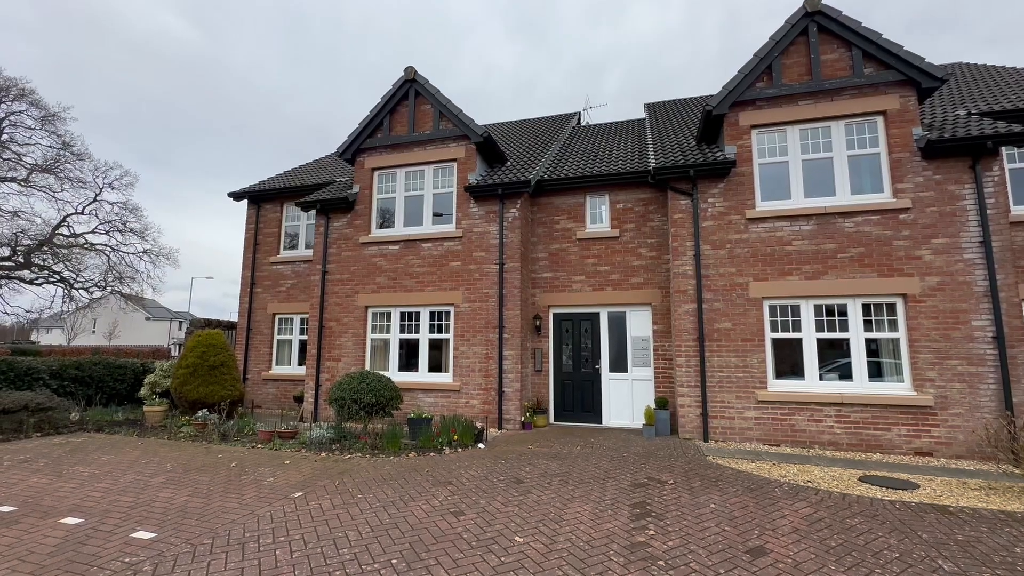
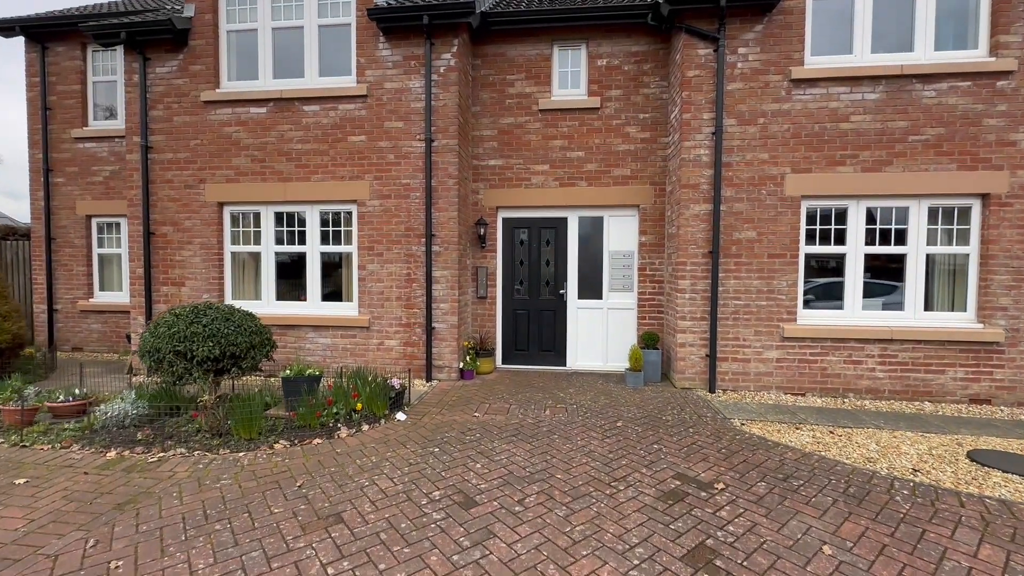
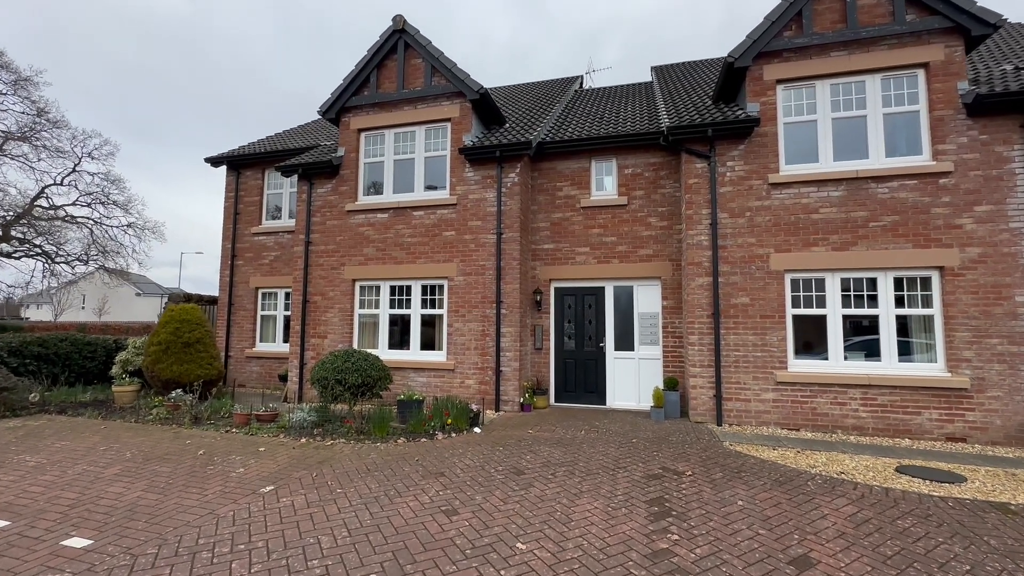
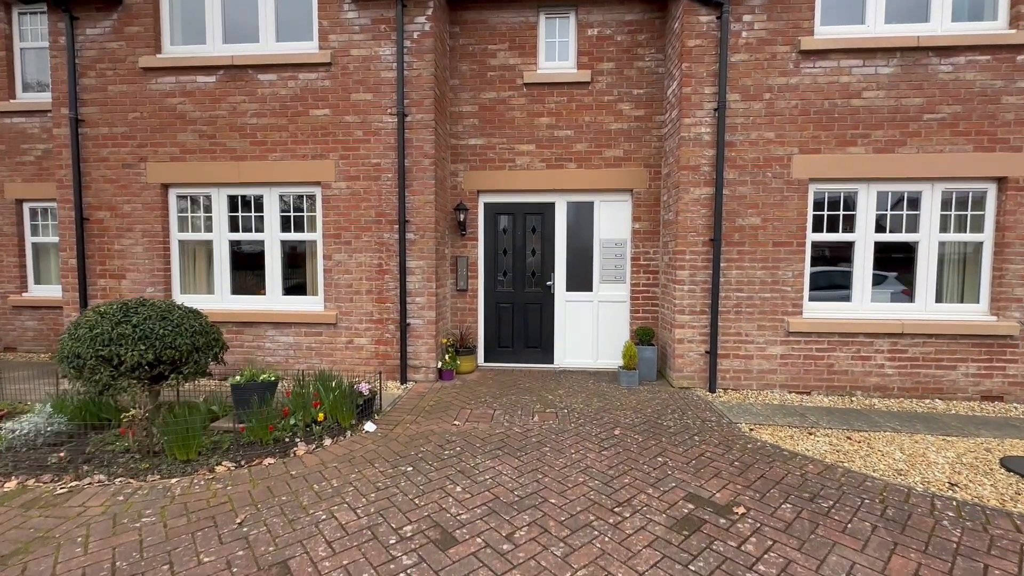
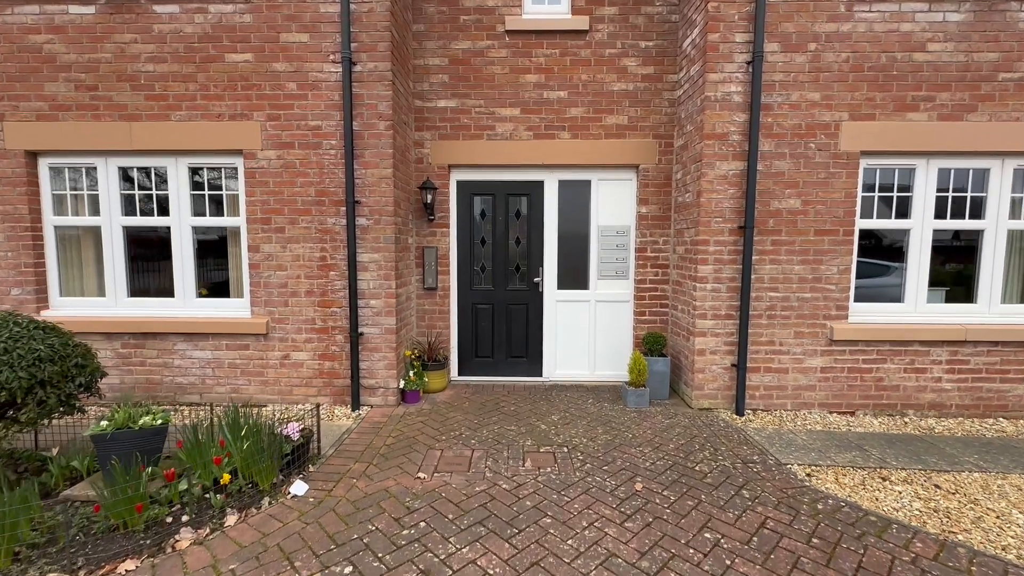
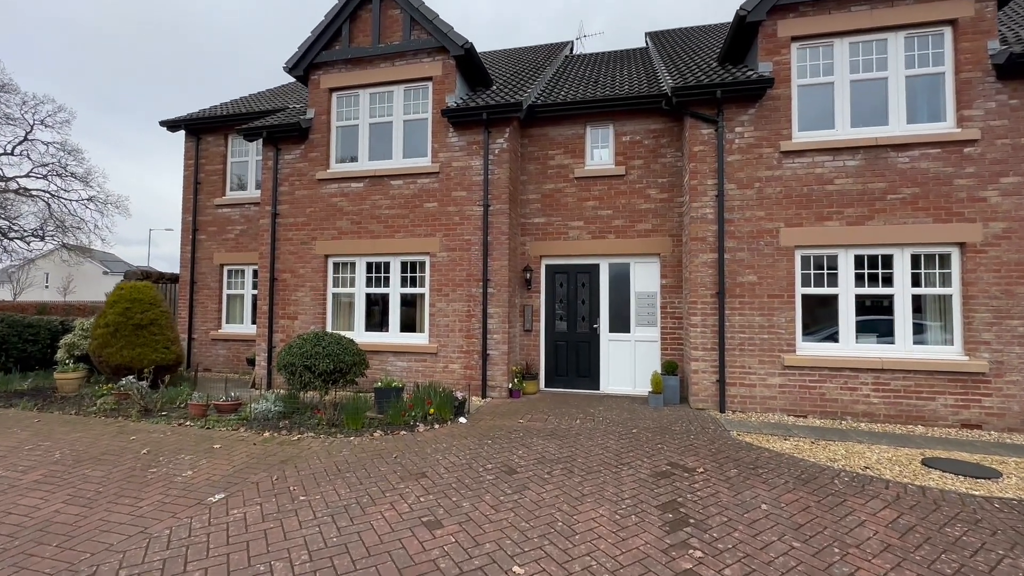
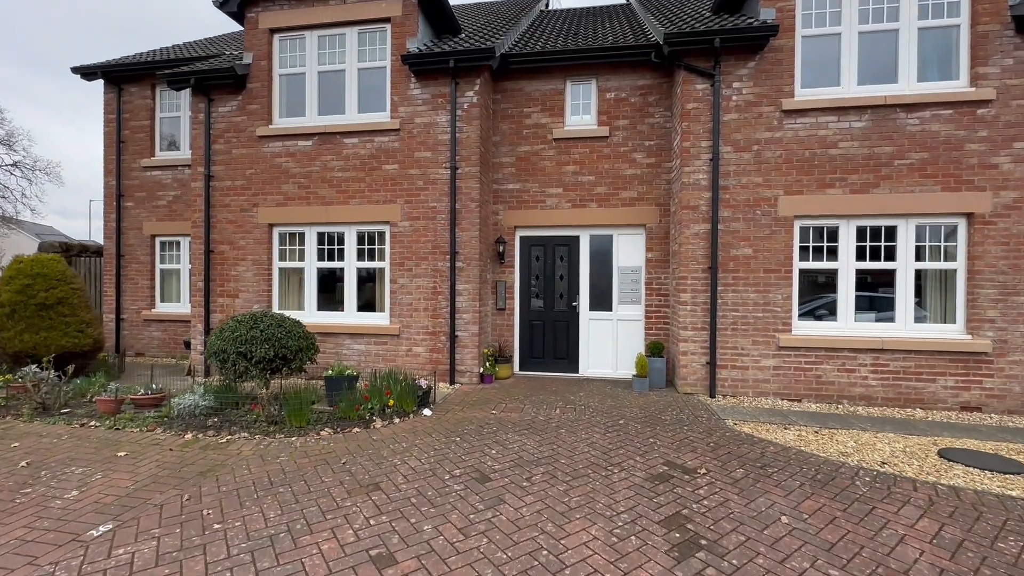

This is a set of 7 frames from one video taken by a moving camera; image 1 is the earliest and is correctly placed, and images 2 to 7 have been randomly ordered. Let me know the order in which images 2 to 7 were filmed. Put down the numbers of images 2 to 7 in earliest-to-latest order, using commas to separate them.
3, 6, 7, 2, 4, 5
